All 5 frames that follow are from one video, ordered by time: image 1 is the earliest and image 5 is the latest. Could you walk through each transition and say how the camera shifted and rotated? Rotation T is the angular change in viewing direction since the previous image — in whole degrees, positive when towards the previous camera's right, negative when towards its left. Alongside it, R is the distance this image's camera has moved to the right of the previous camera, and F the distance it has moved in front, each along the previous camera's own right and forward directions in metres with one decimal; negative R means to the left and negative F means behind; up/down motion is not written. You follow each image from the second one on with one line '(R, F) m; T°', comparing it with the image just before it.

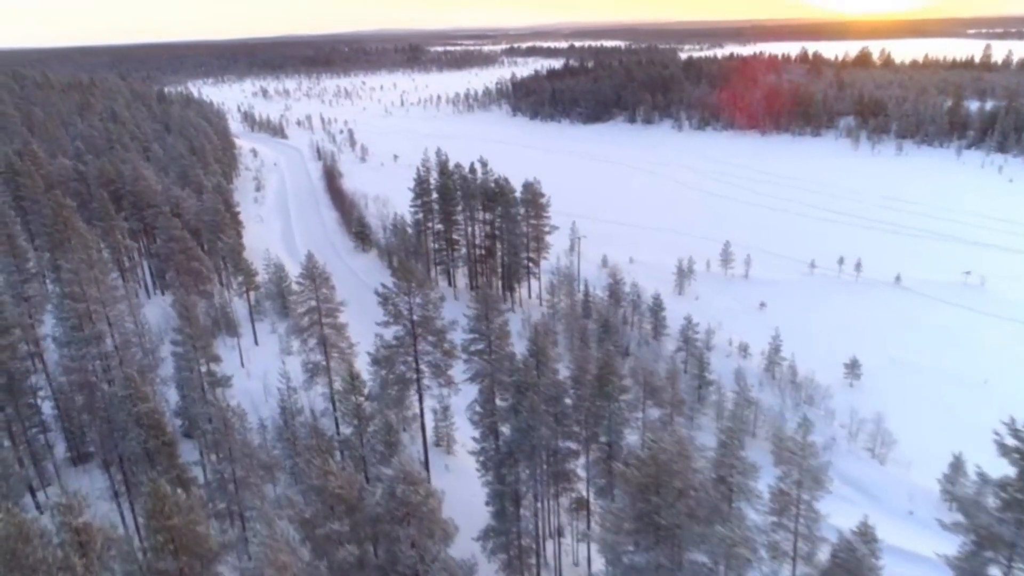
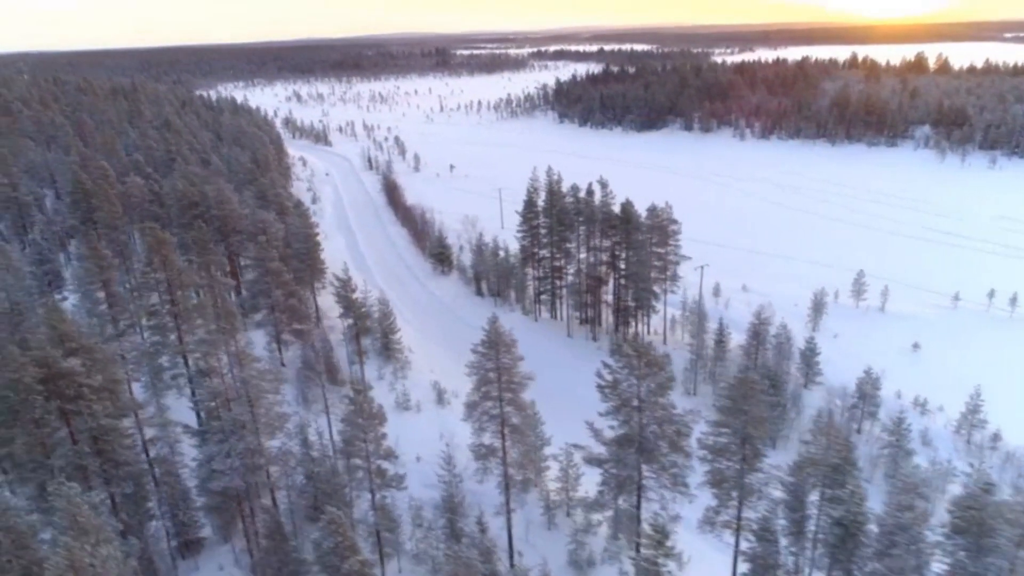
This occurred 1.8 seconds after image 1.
(-6.8, +5.7) m; -1°
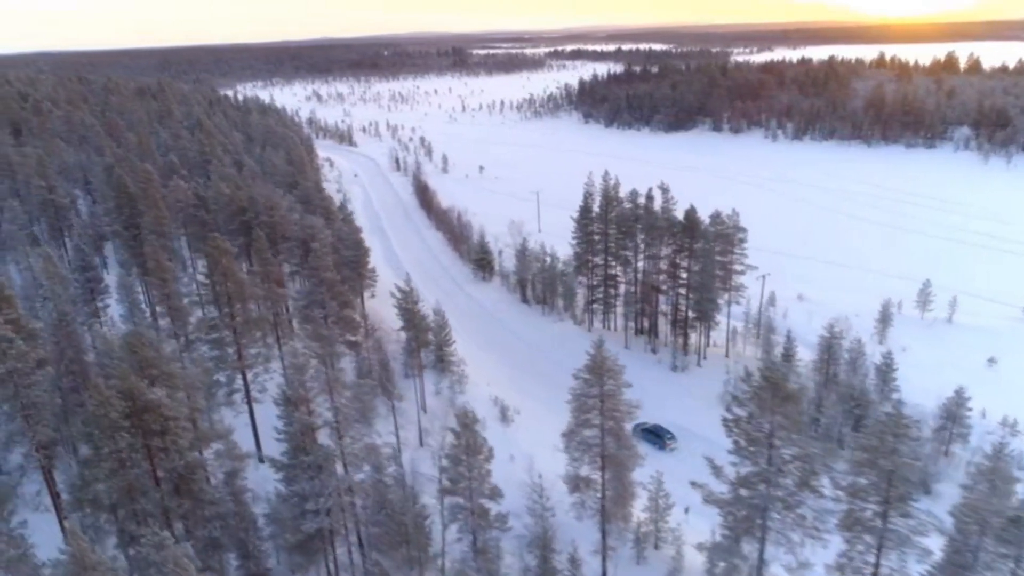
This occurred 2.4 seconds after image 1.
(-2.7, +1.8) m; -1°
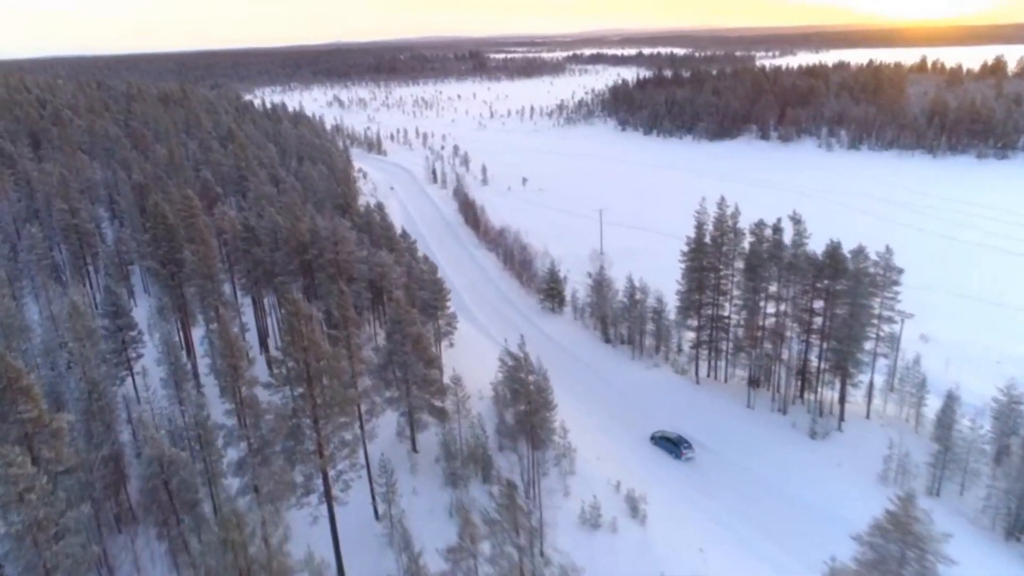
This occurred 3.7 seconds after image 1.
(-4.7, +6.6) m; -1°
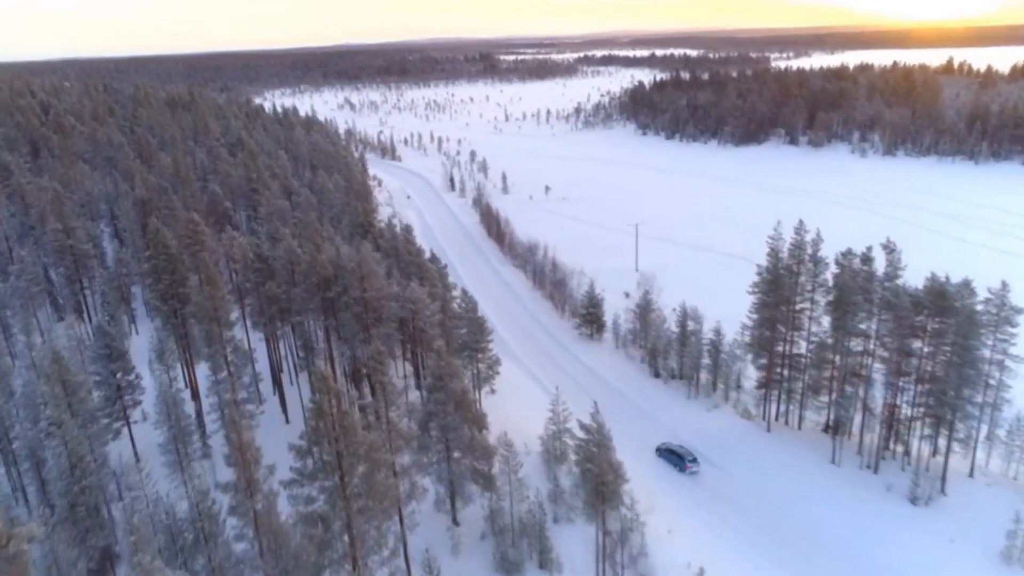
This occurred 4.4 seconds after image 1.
(-1.9, +4.7) m; -1°
